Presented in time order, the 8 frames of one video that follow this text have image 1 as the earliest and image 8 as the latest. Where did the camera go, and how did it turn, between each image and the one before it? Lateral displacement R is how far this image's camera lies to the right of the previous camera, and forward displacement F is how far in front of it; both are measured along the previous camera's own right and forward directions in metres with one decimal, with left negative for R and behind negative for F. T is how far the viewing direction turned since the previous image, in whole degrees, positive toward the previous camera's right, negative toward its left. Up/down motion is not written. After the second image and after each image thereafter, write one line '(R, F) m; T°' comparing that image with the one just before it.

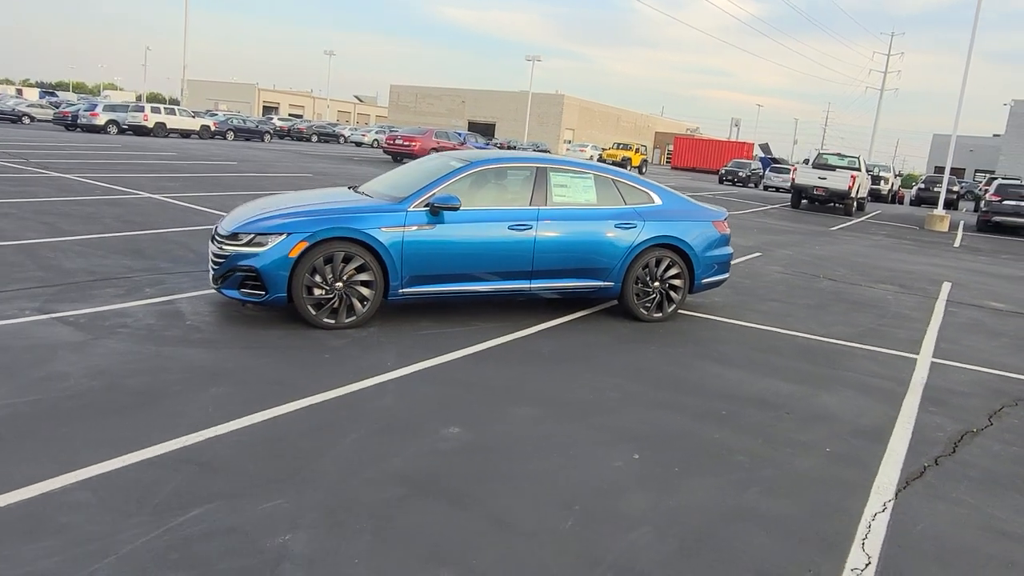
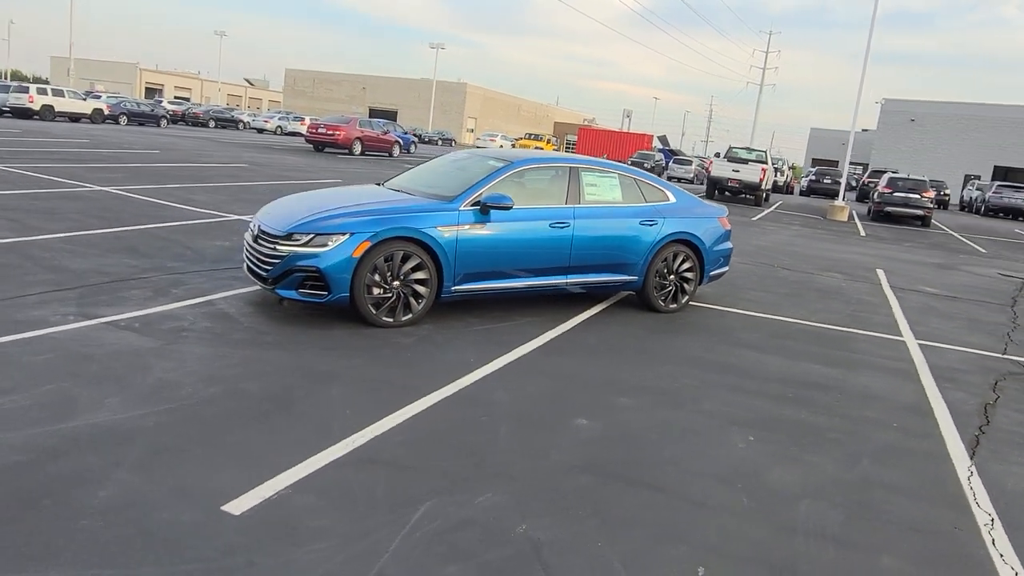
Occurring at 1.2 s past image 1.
(-1.5, -0.2) m; +8°
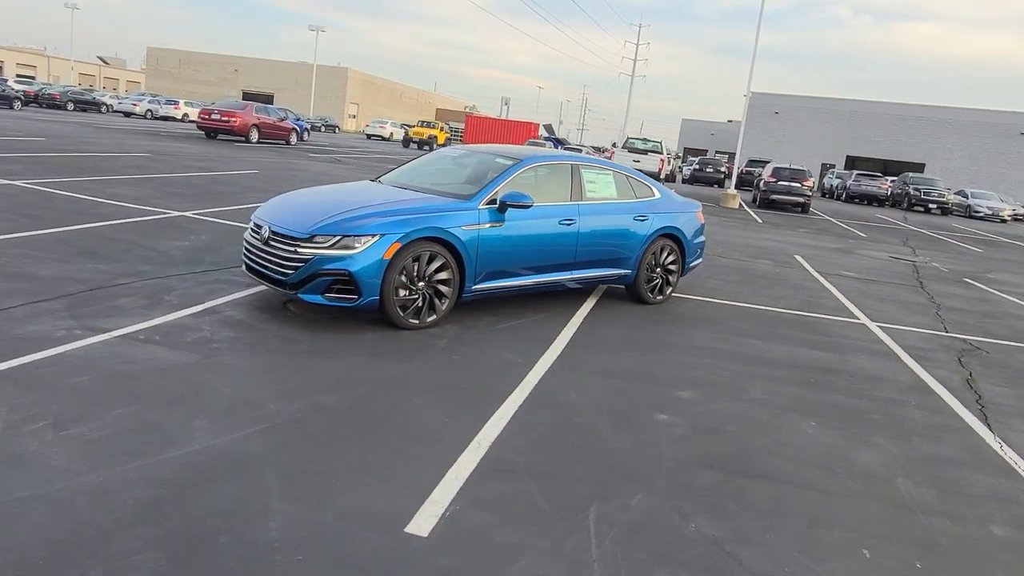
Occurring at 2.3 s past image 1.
(-1.3, +0.1) m; +10°
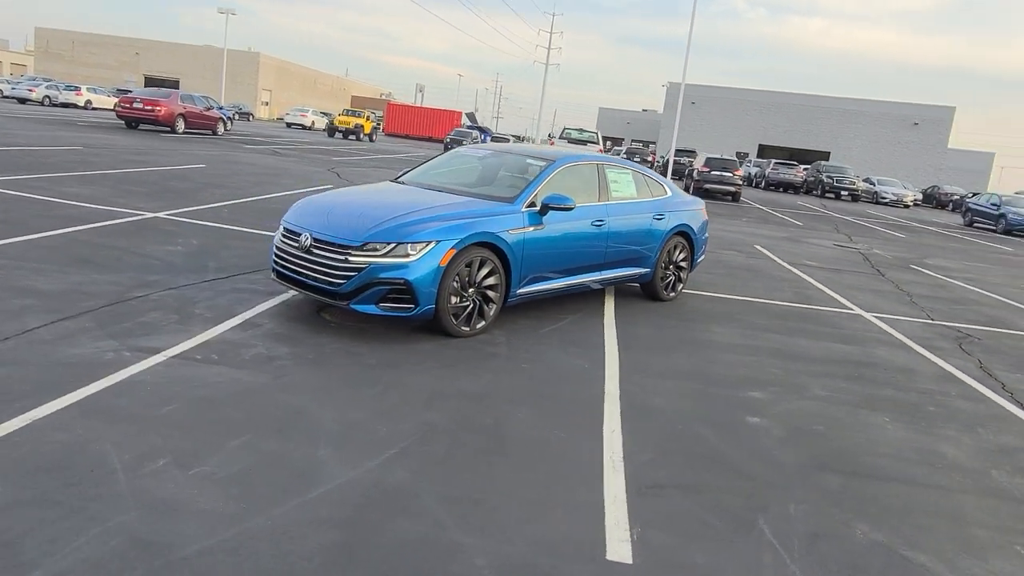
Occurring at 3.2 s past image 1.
(-1.2, +0.2) m; +7°
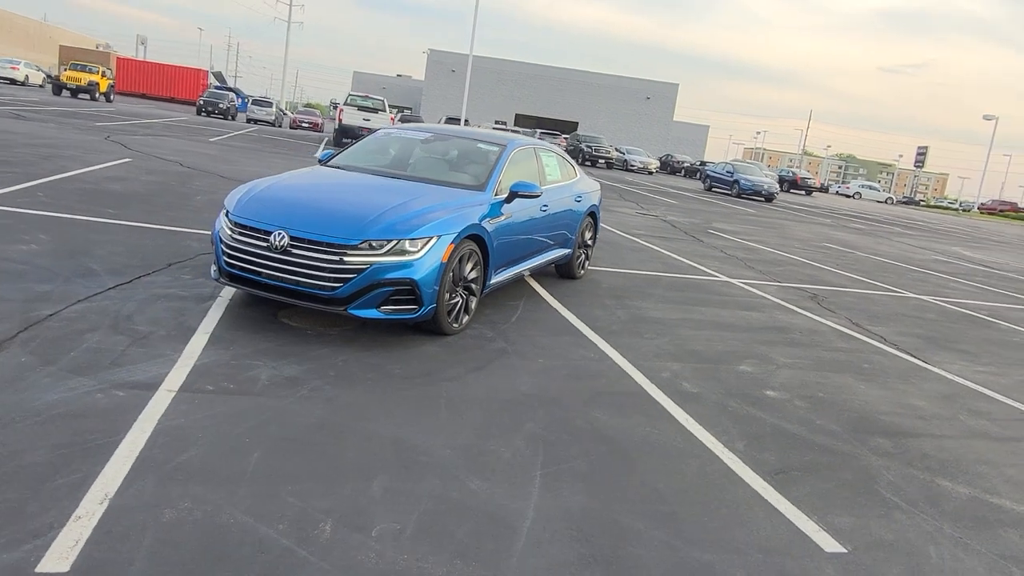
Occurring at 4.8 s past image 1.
(-1.9, +0.5) m; +19°
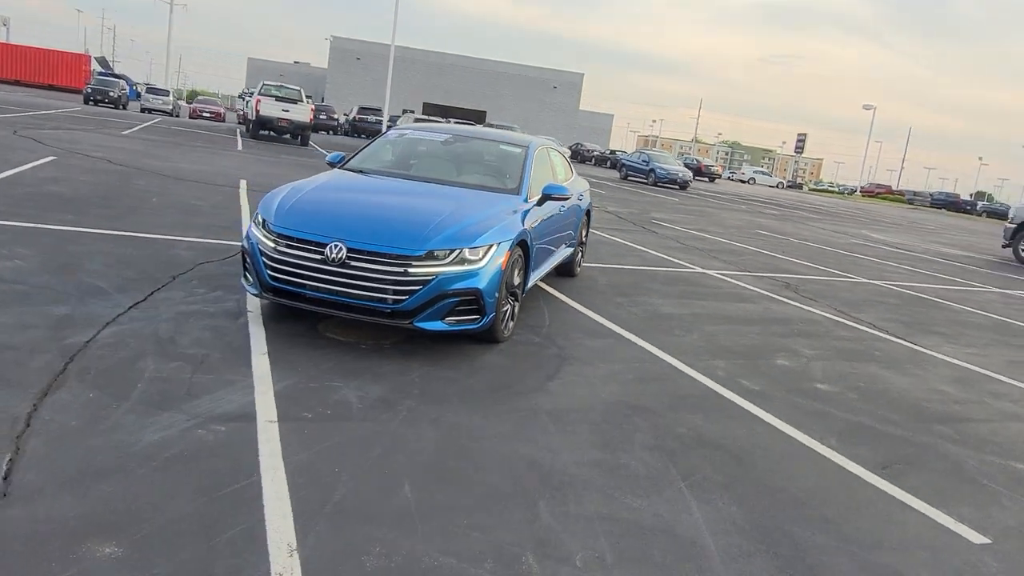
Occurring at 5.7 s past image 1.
(-1.2, +0.1) m; +8°
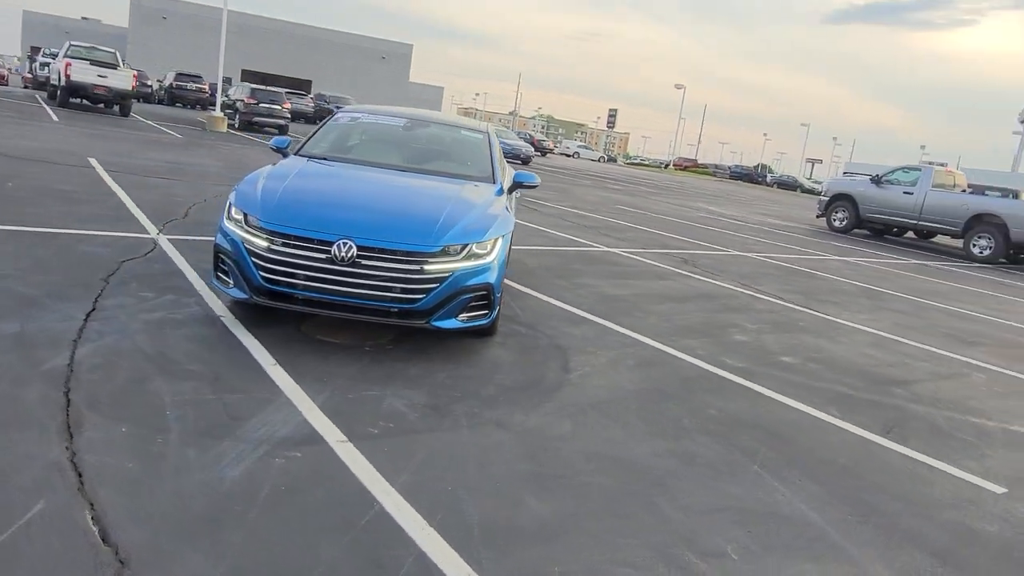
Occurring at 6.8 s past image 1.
(-1.3, +0.2) m; +14°
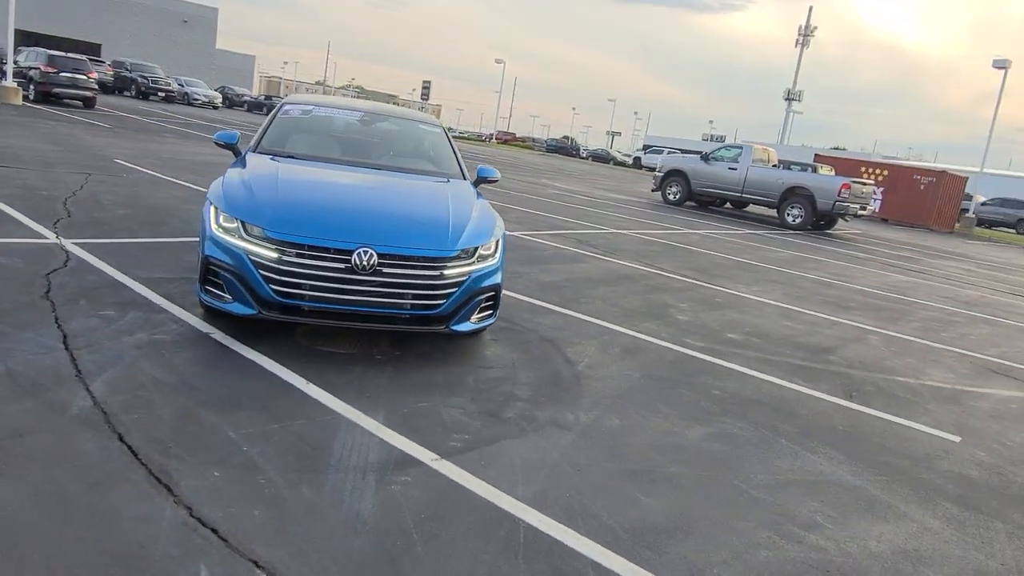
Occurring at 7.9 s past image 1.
(-1.3, +0.1) m; +14°
